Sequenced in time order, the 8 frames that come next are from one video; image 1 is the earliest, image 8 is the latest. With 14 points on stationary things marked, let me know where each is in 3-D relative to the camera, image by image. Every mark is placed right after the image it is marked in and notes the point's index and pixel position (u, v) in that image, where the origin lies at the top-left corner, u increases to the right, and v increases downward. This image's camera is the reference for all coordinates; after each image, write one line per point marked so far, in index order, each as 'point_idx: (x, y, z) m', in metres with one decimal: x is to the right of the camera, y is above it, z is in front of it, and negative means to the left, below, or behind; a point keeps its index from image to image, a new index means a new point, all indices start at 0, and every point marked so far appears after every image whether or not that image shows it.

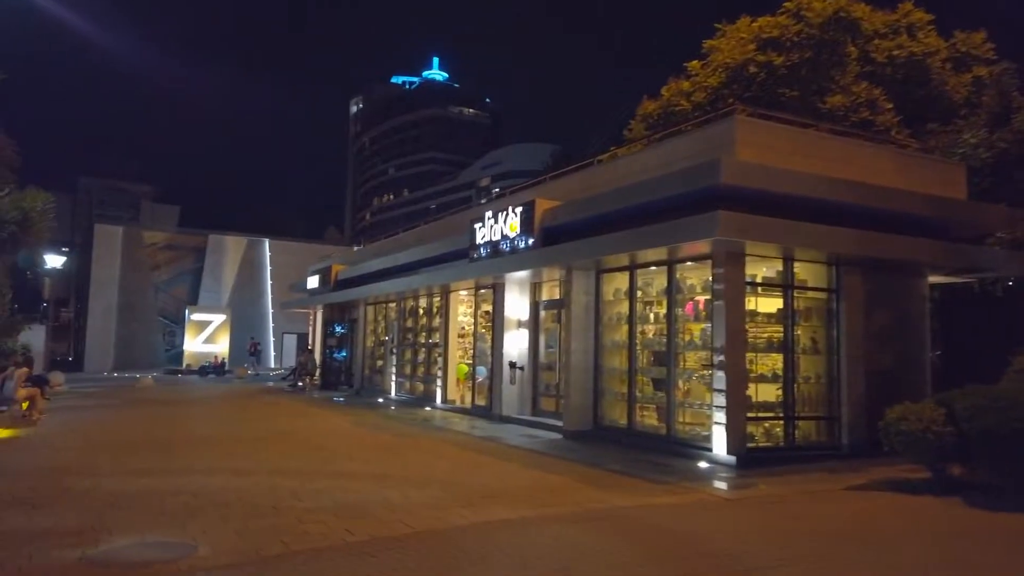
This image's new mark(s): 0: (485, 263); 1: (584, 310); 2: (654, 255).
0: (-0.6, +0.5, +15.2) m
1: (+1.3, -0.4, +13.6) m
2: (+2.3, +0.5, +12.1) m
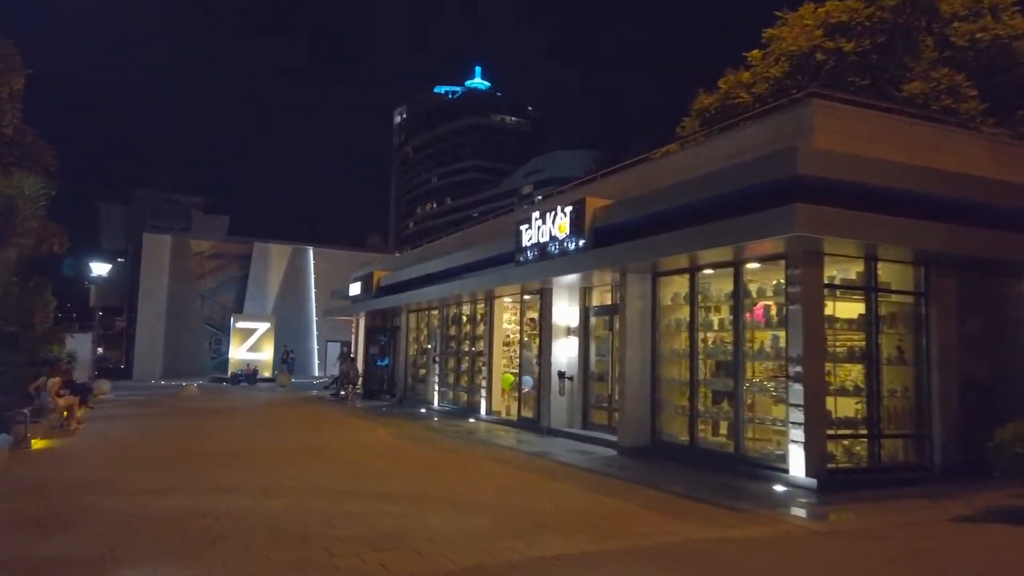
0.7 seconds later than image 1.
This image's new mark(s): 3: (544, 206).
0: (+0.4, +0.4, +14.4) m
1: (+2.2, -0.5, +12.6) m
2: (+3.1, +0.5, +11.1) m
3: (+0.6, +1.6, +14.3) m
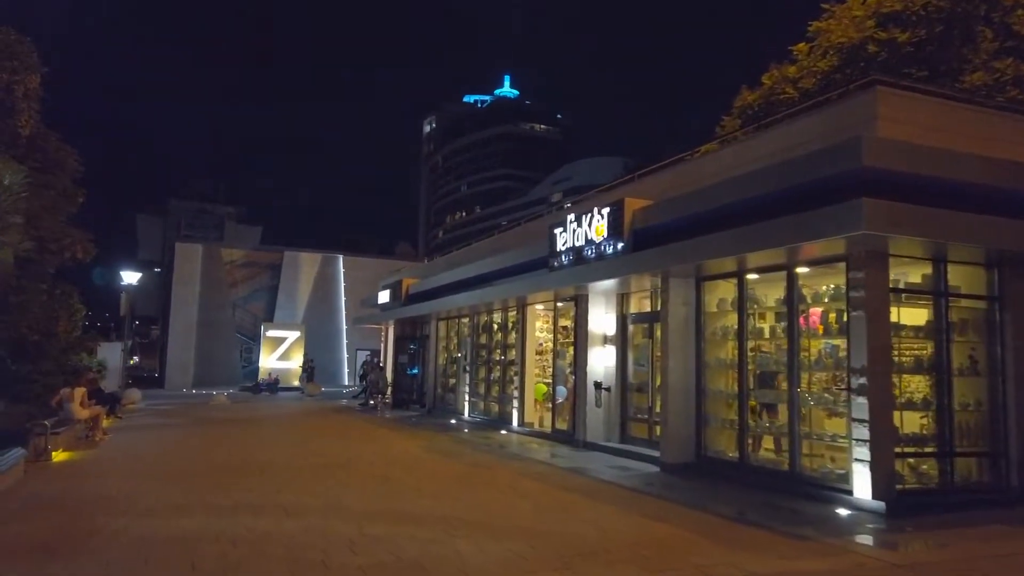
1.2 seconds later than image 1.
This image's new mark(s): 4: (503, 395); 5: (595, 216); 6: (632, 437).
0: (+1.0, +0.3, +13.7) m
1: (+2.8, -0.6, +11.8) m
2: (+3.6, +0.4, +10.3) m
3: (+1.3, +1.5, +13.7) m
4: (-0.3, -2.7, +18.8) m
5: (+1.5, +1.3, +12.9) m
6: (+2.3, -2.8, +14.0) m
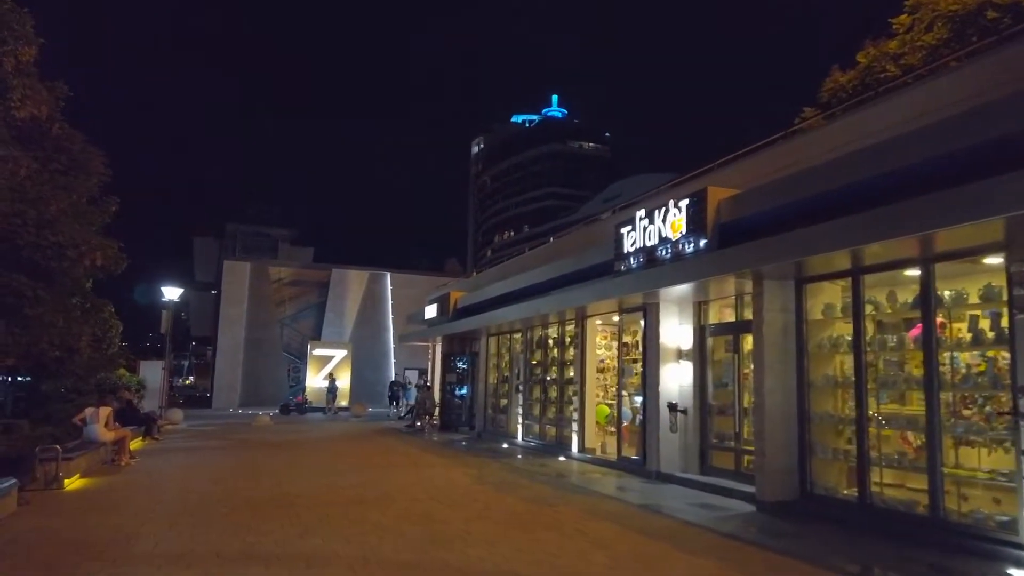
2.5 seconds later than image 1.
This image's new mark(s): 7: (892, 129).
0: (+2.0, +0.2, +11.9) m
1: (+3.6, -0.6, +10.0) m
2: (+4.4, +0.4, +8.4) m
3: (+2.2, +1.4, +11.9) m
4: (+1.1, -3.0, +17.0) m
5: (+2.4, +1.2, +11.2) m
6: (+3.3, -3.0, +12.1) m
7: (+5.1, +2.1, +9.8) m
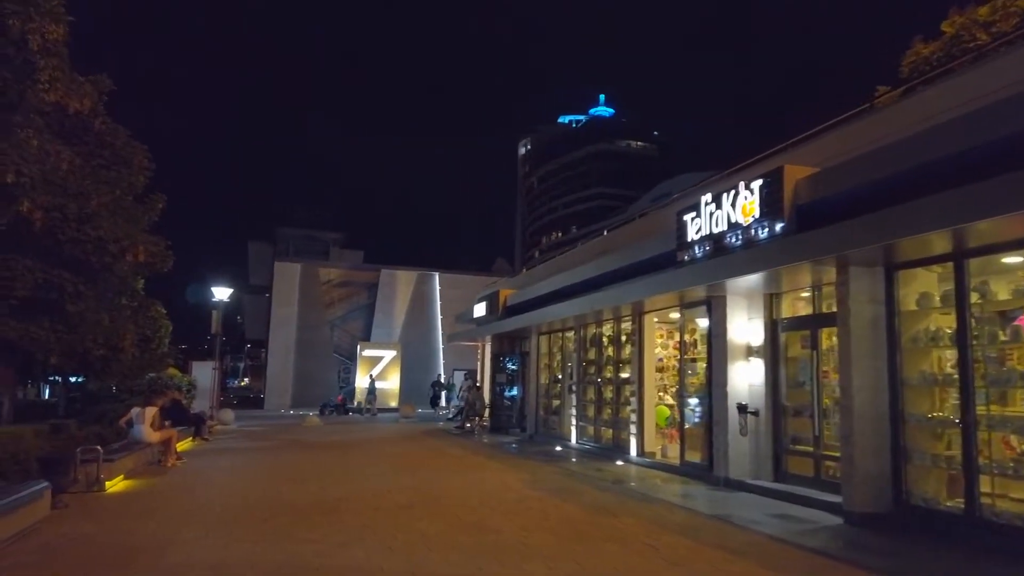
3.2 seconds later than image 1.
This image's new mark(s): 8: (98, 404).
0: (+2.8, +0.3, +11.0) m
1: (+4.3, -0.5, +8.9) m
2: (+5.0, +0.6, +7.3) m
3: (+3.1, +1.5, +11.0) m
4: (+2.3, -2.9, +16.1) m
5: (+3.2, +1.3, +10.2) m
6: (+4.2, -2.8, +11.1) m
7: (+5.7, +2.3, +8.7) m
8: (-10.0, -2.8, +17.9) m
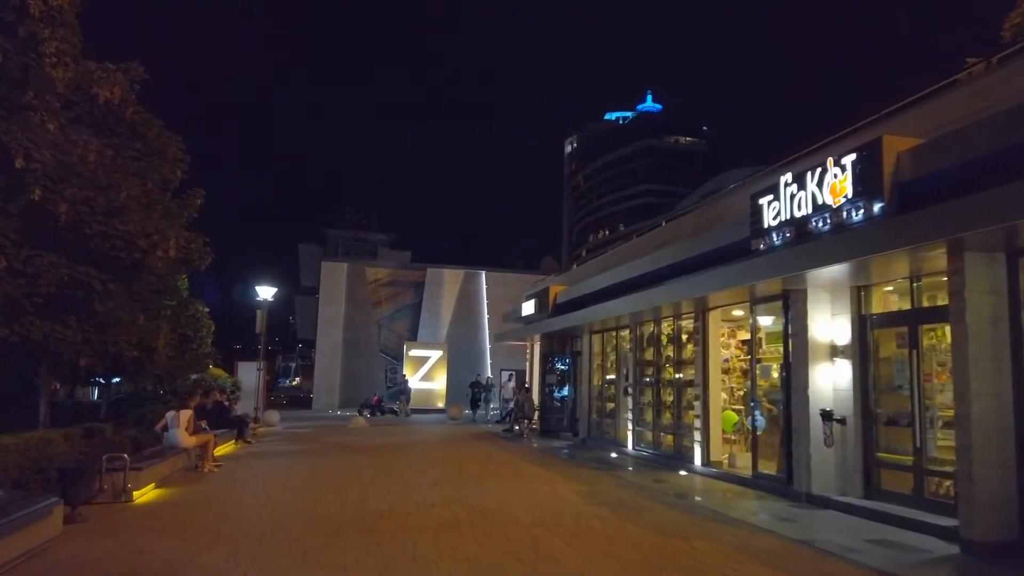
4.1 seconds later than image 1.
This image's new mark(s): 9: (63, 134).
0: (+3.5, +0.4, +9.8) m
1: (+4.9, -0.4, +7.6) m
2: (+5.4, +0.7, +6.0) m
3: (+3.8, +1.6, +9.8) m
4: (+3.3, -2.8, +14.9) m
5: (+3.8, +1.4, +9.0) m
6: (+4.9, -2.7, +9.8) m
7: (+6.3, +2.4, +7.3) m
8: (-8.8, -2.8, +17.5) m
9: (-6.7, +2.3, +11.0) m
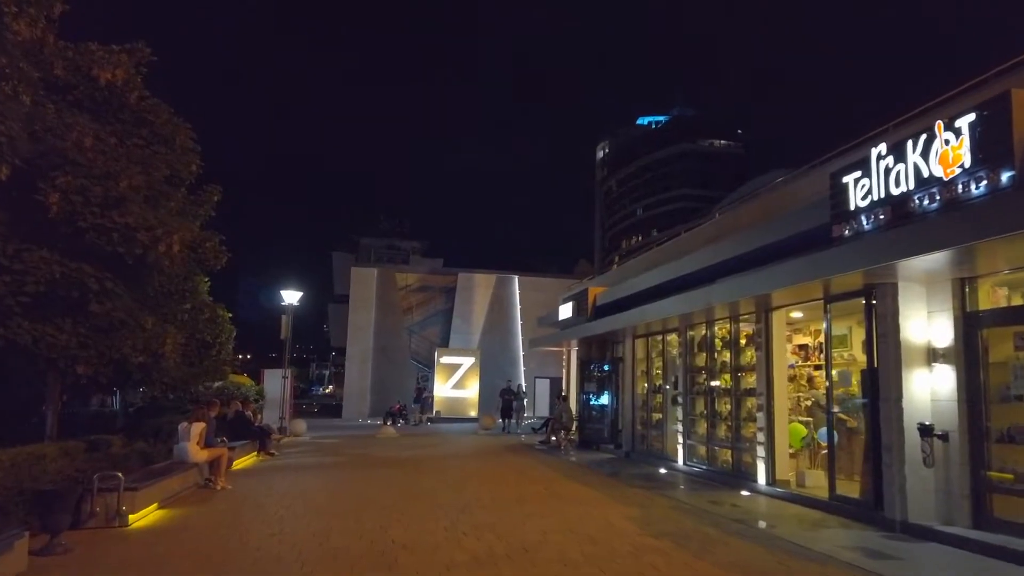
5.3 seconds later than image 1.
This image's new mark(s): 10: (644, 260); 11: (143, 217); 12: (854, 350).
0: (+4.0, +0.5, +8.3) m
1: (+5.3, -0.2, +6.1) m
2: (+5.8, +0.8, +4.4) m
3: (+4.3, +1.7, +8.3) m
4: (+4.1, -2.7, +13.4) m
5: (+4.3, +1.5, +7.5) m
6: (+5.4, -2.6, +8.2) m
7: (+6.7, +2.6, +5.8) m
8: (-8.0, -2.9, +16.5) m
9: (-6.2, +2.3, +10.0) m
10: (+3.3, +0.7, +18.8) m
11: (-5.2, +1.0, +10.4) m
12: (+4.9, -0.9, +10.6) m
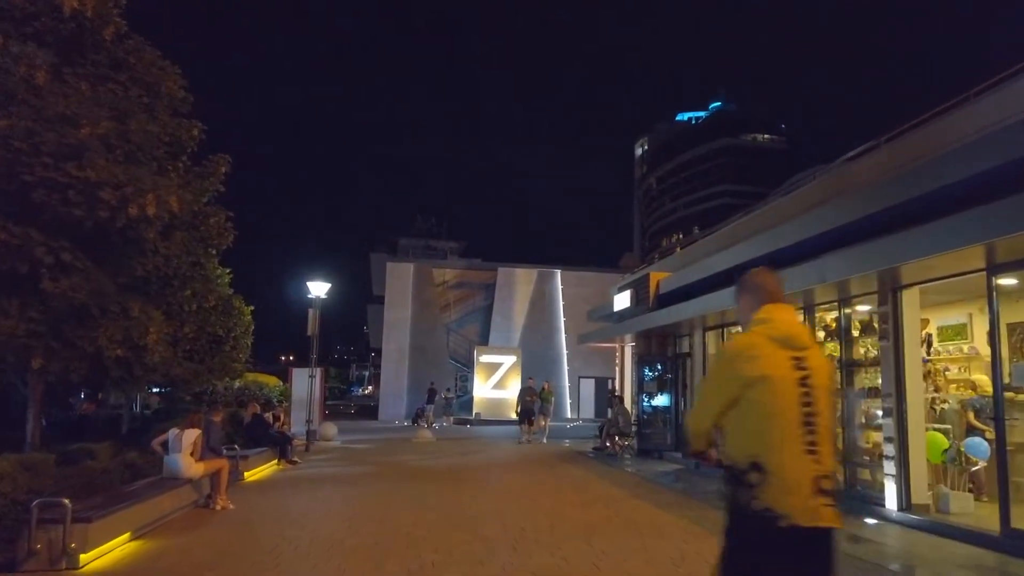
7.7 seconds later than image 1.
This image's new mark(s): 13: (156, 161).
0: (+4.6, +0.9, +5.7) m
1: (+5.8, +0.1, +3.4) m
2: (+6.1, +1.2, +1.8) m
3: (+4.8, +2.1, +5.7) m
4: (+4.9, -2.4, +10.8) m
5: (+4.8, +1.9, +4.9) m
6: (+6.0, -2.2, +5.6) m
7: (+7.1, +2.9, +3.1) m
8: (-6.9, -2.6, +14.5) m
9: (-5.5, +2.6, +8.0) m
10: (+4.5, +1.1, +16.2) m
11: (-4.5, +1.3, +8.3) m
12: (+5.6, -0.5, +8.0) m
13: (-4.7, +1.6, +9.8) m
